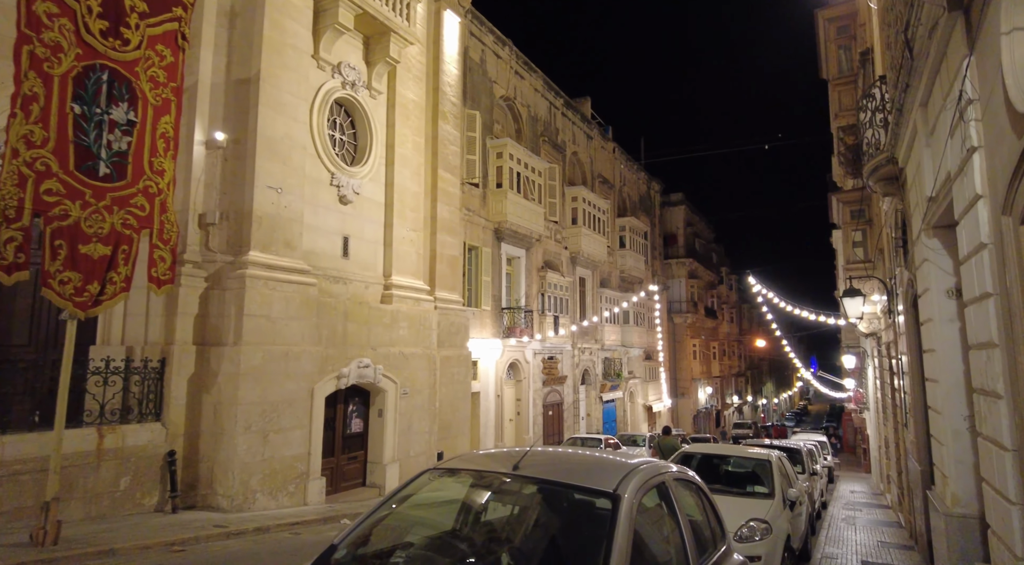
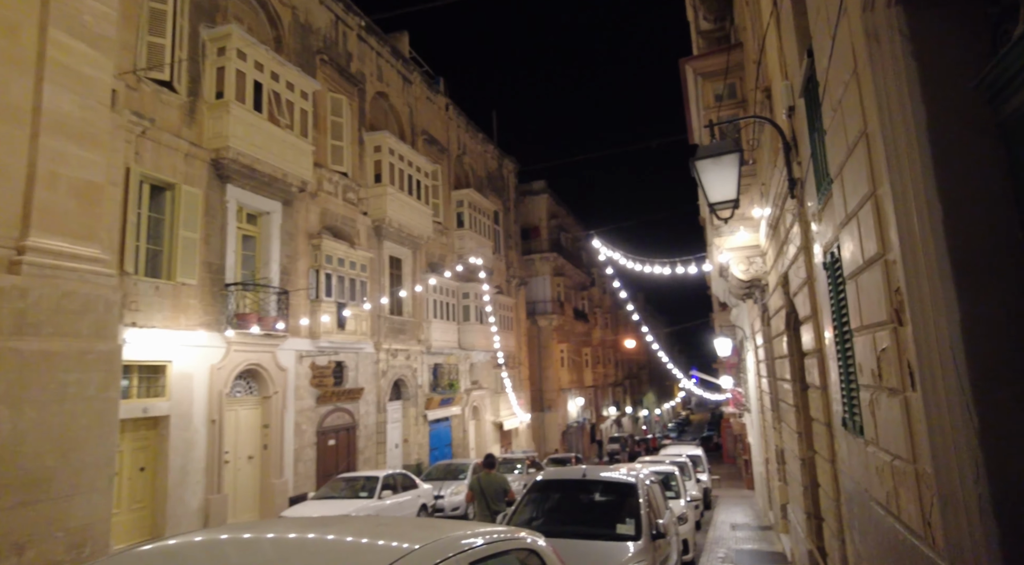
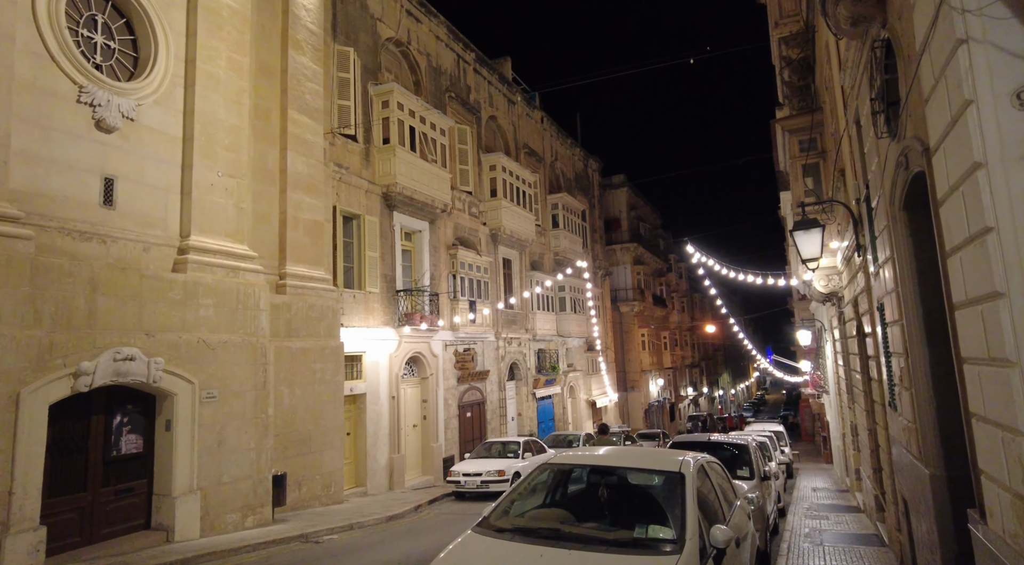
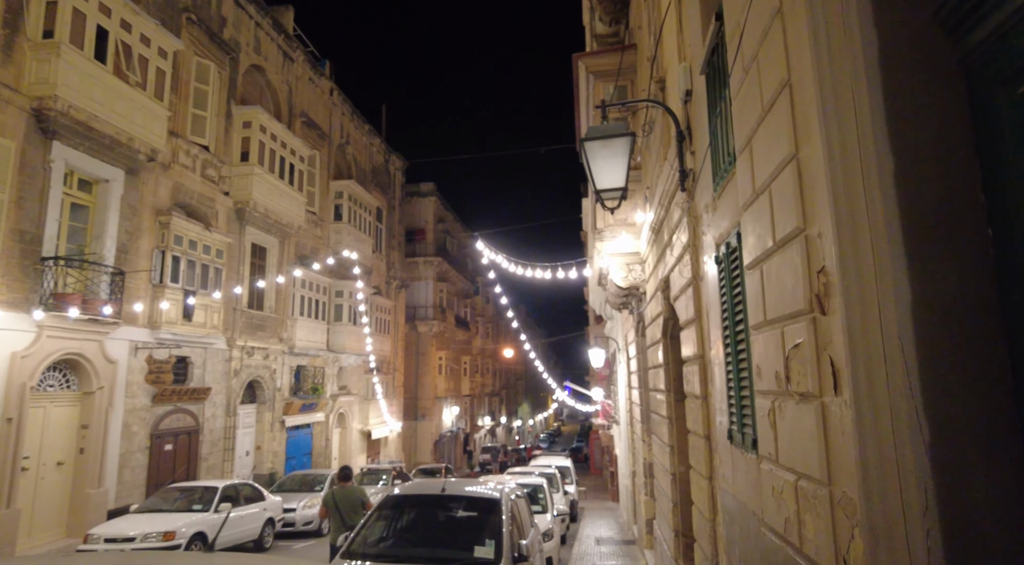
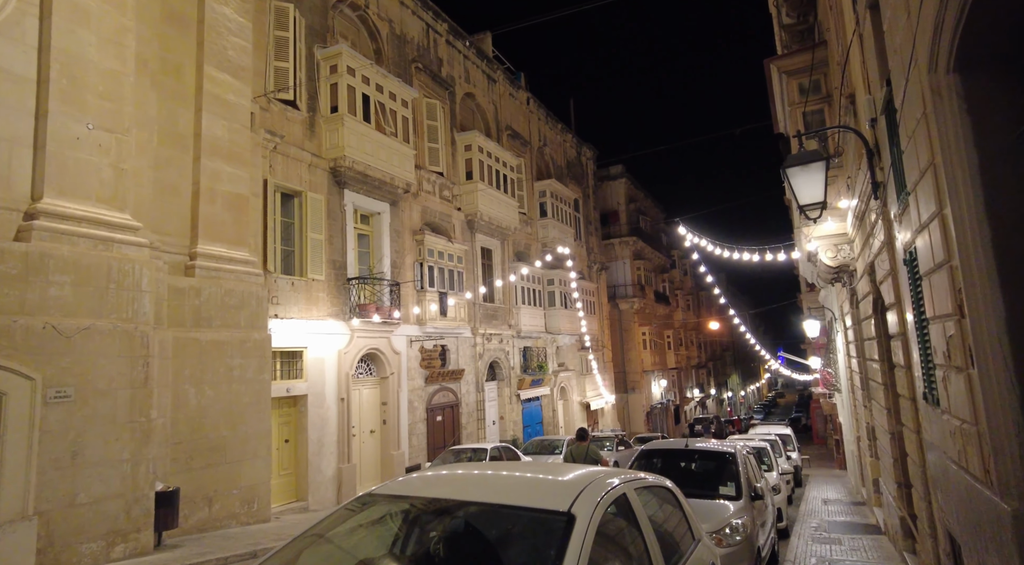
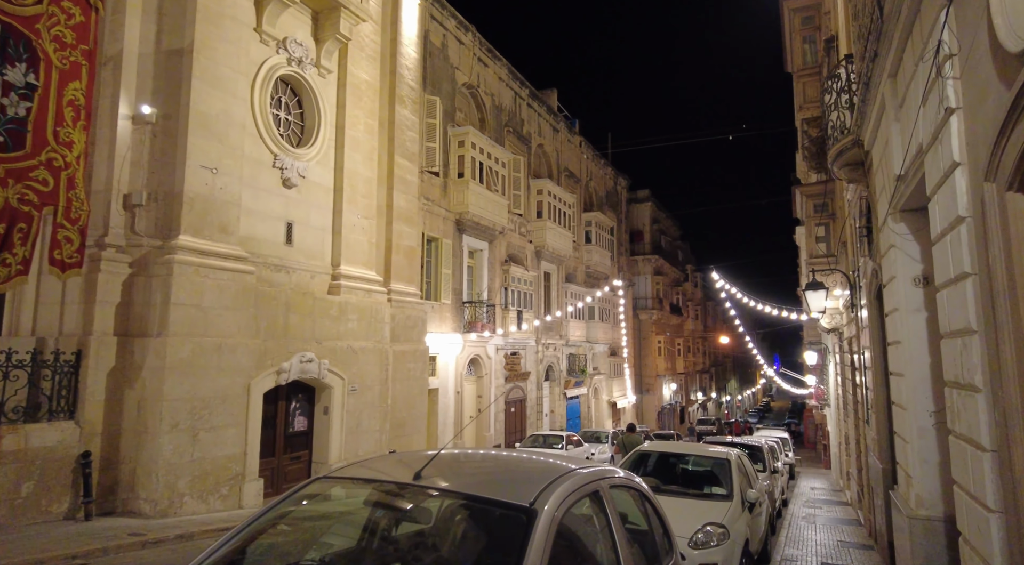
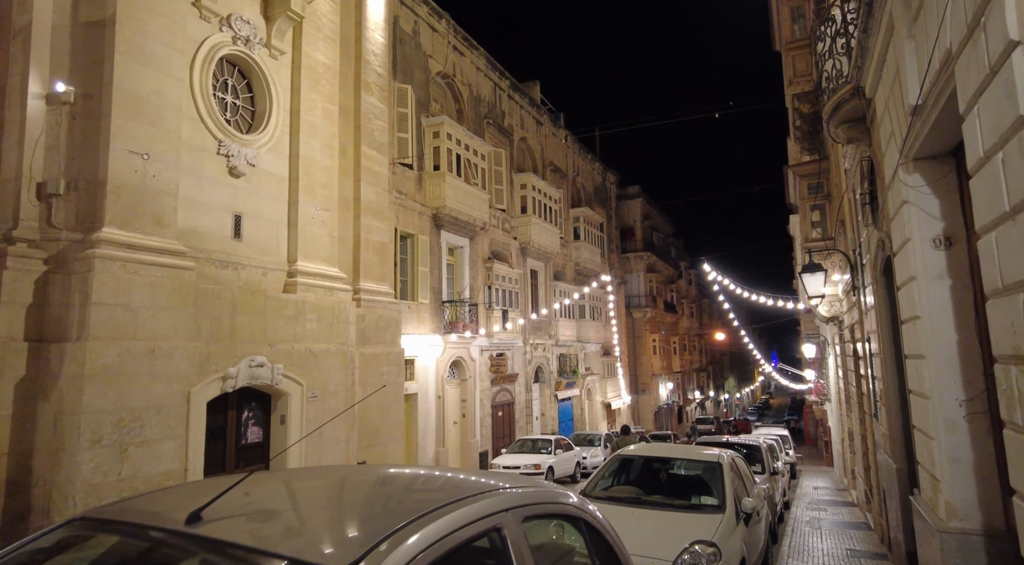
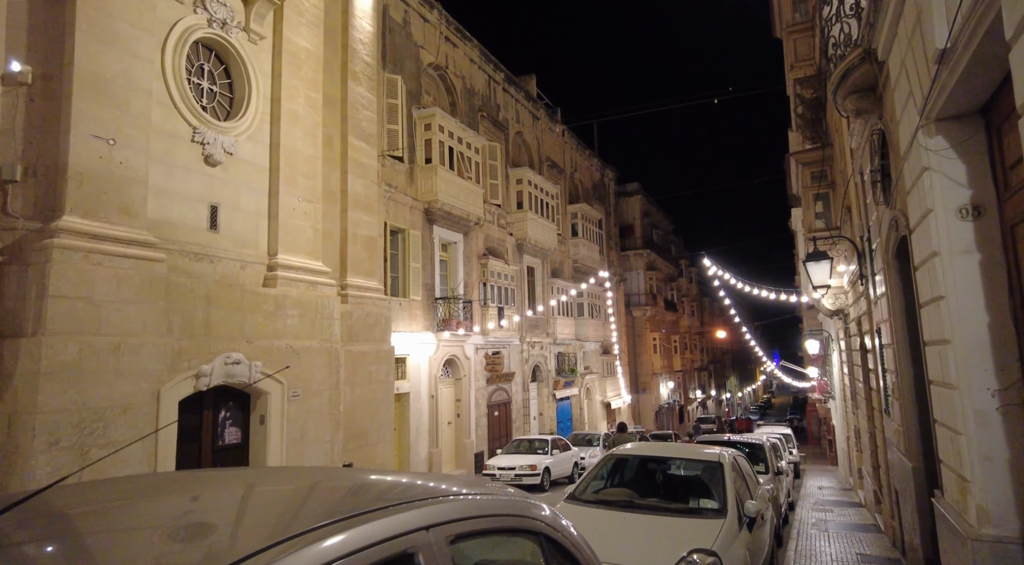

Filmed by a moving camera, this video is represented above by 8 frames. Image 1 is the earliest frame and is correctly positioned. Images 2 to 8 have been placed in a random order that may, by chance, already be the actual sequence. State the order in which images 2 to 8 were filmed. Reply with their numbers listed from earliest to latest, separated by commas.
6, 7, 8, 3, 5, 2, 4
